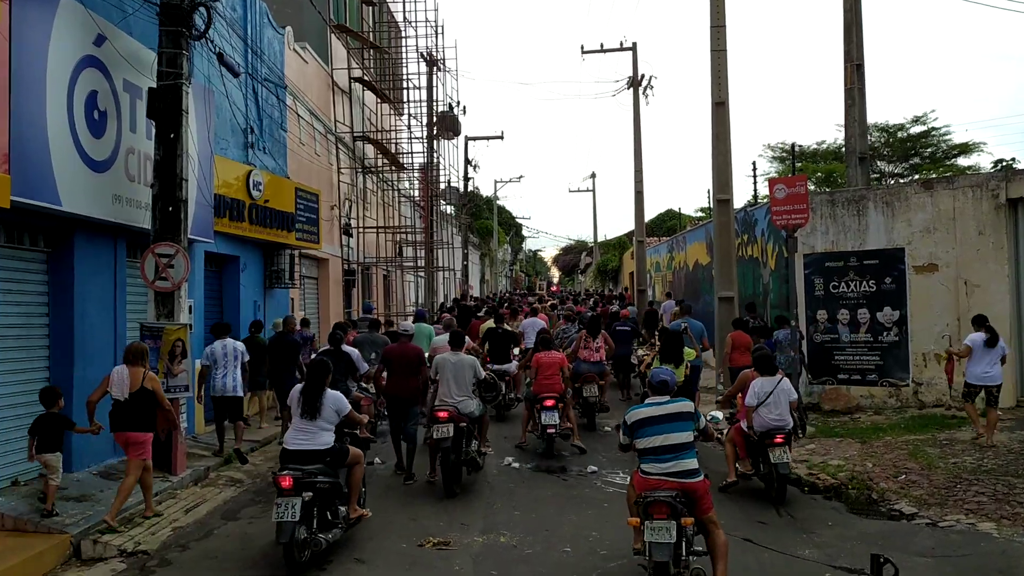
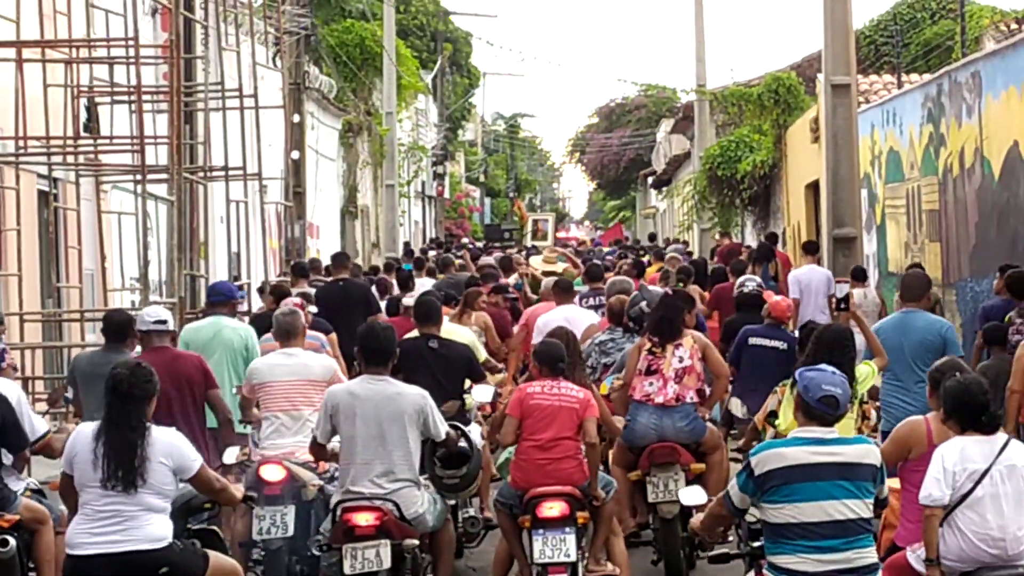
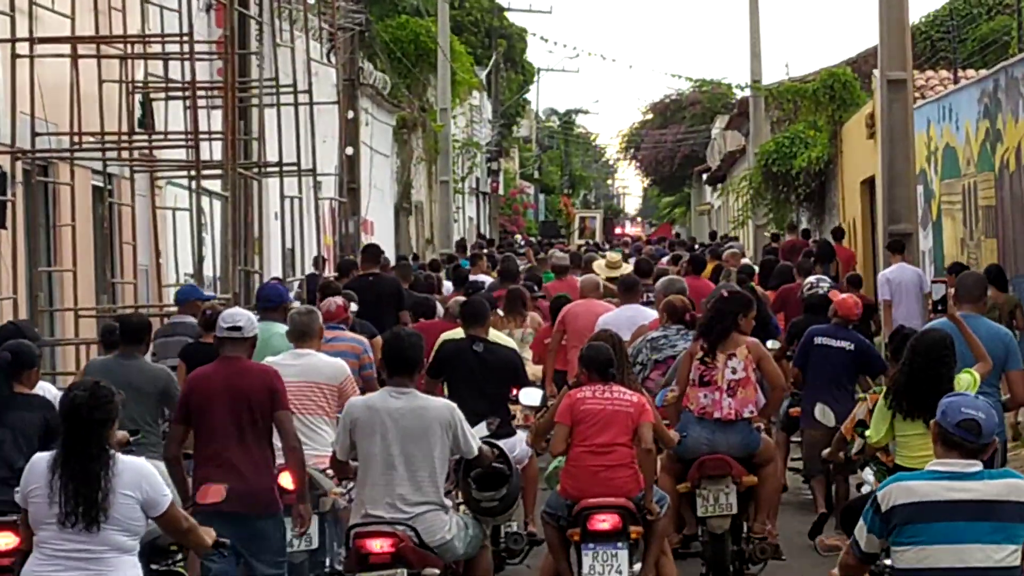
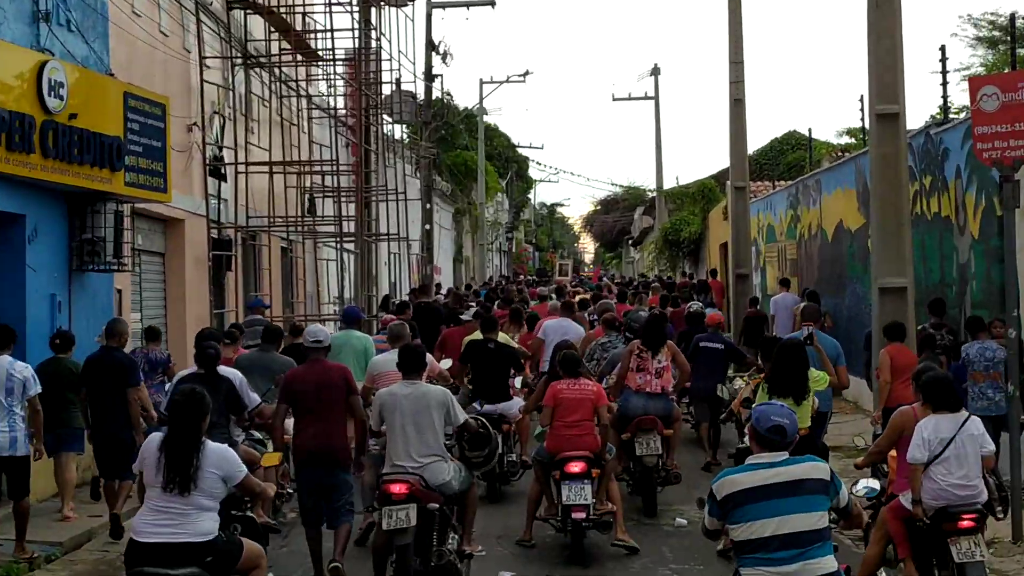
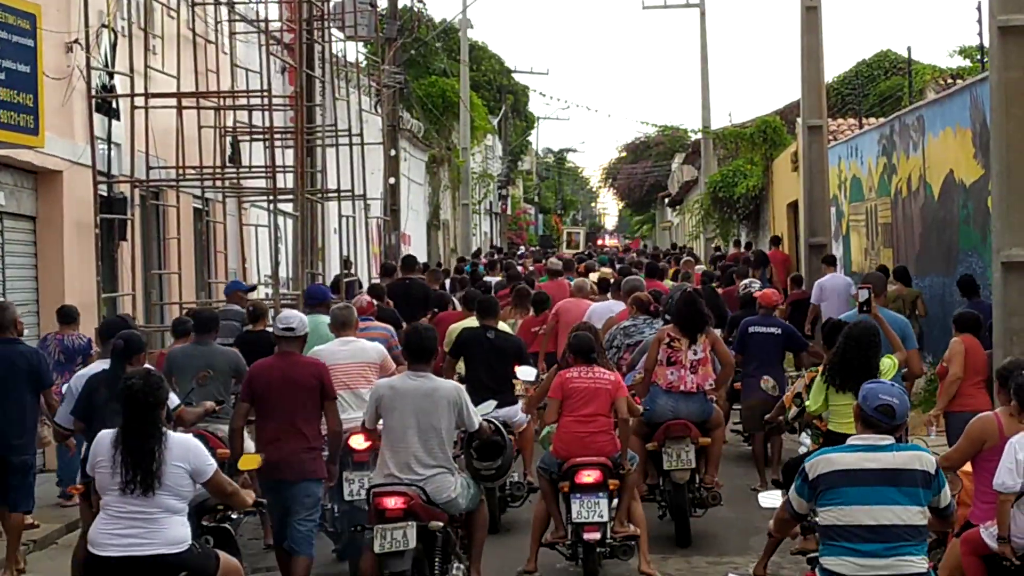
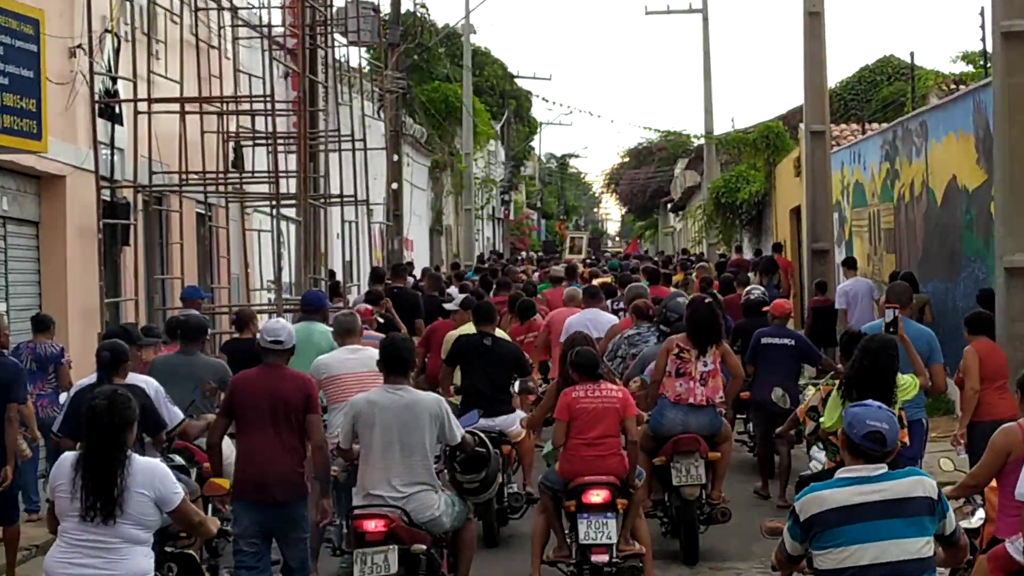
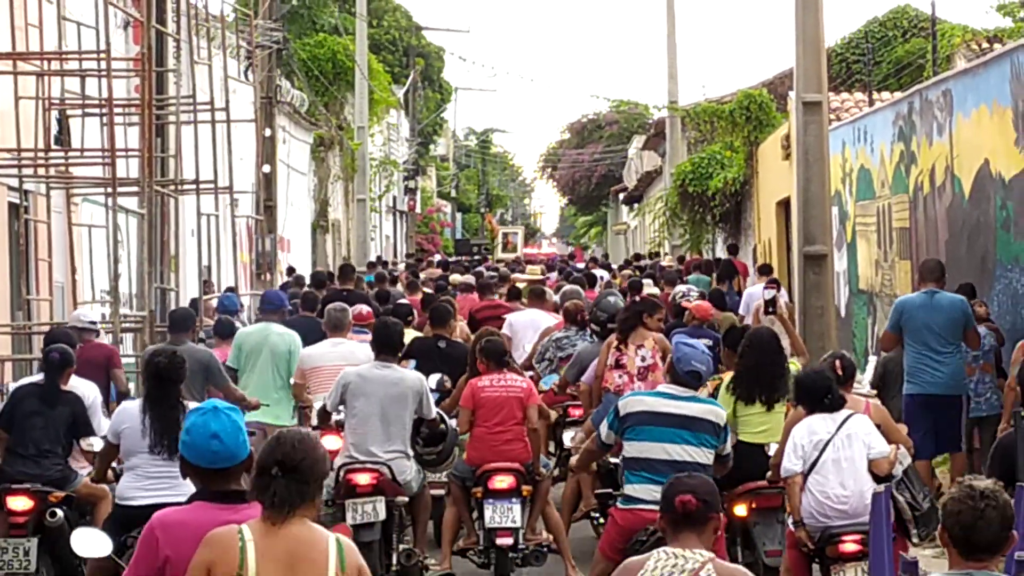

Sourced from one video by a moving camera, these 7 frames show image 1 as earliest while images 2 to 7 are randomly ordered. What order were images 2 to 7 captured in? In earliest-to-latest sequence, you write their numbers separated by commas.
4, 6, 5, 3, 2, 7
